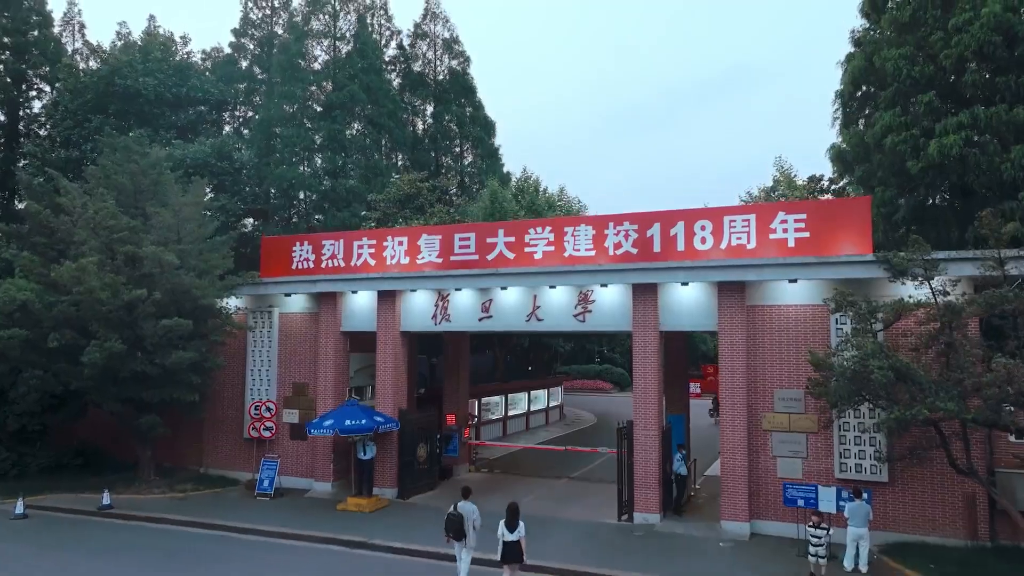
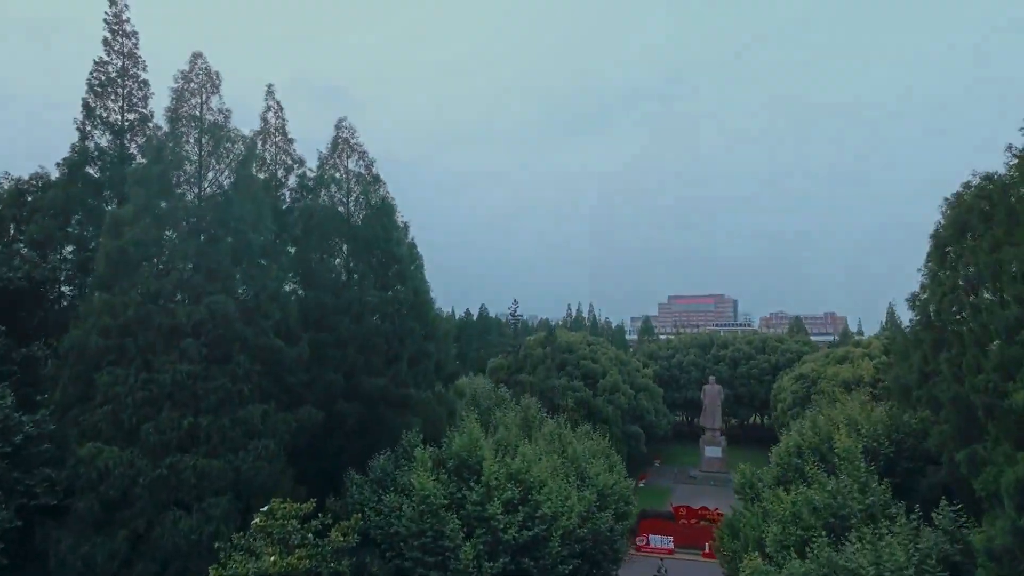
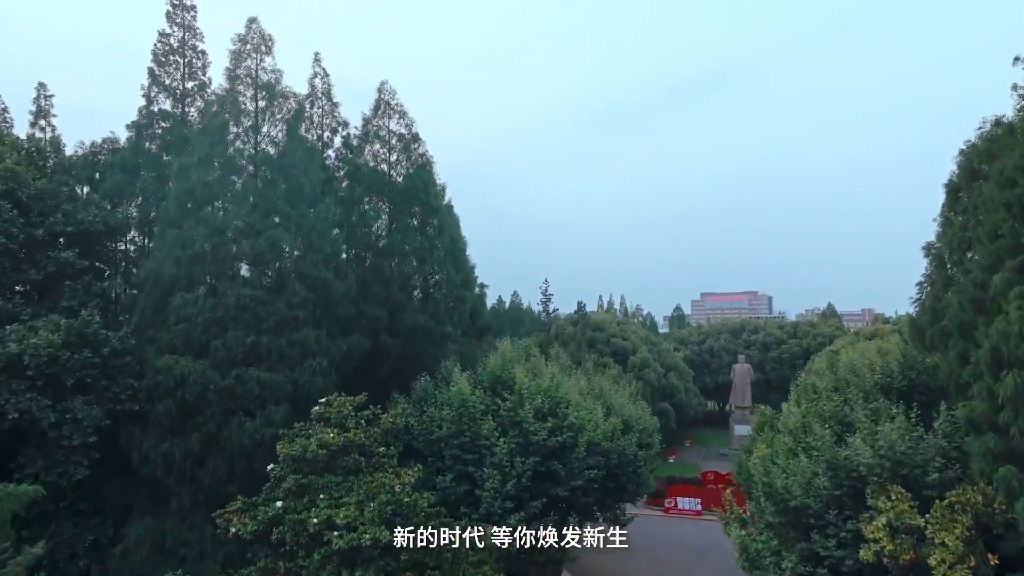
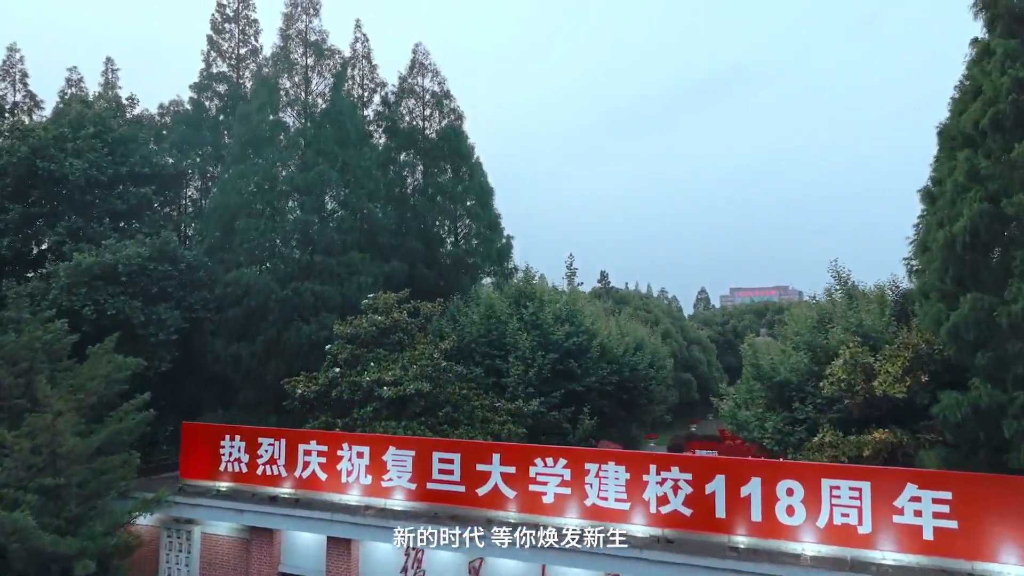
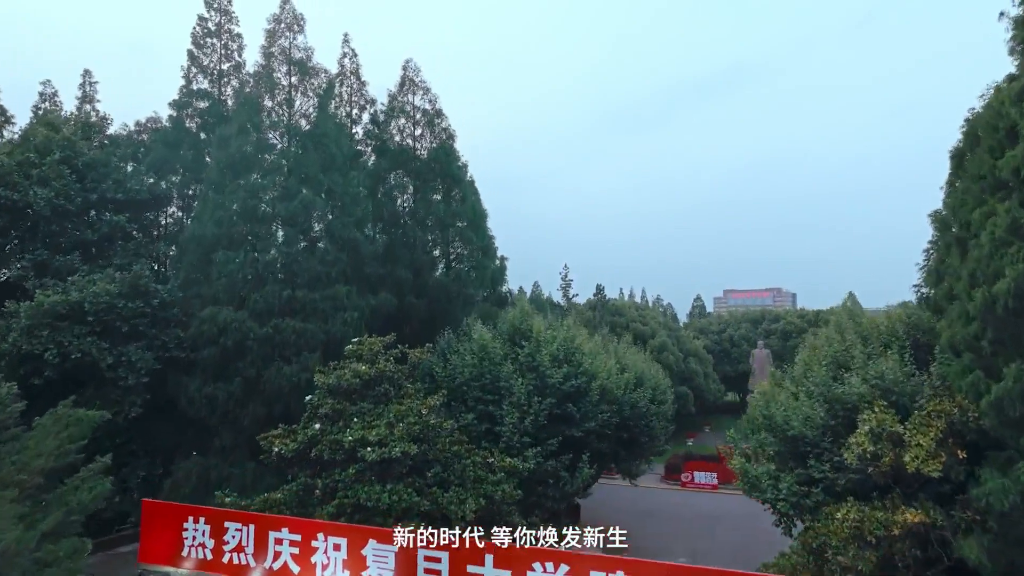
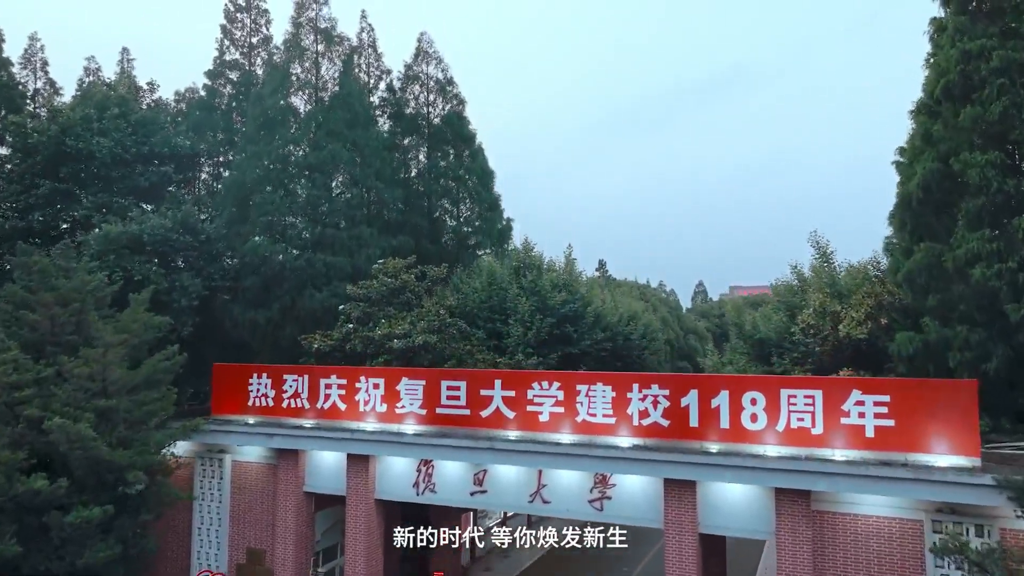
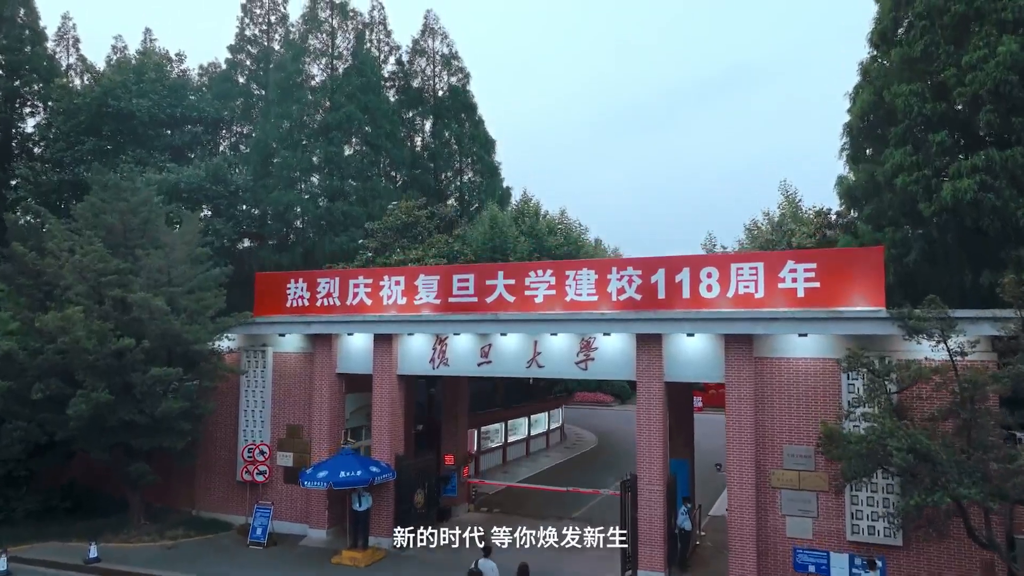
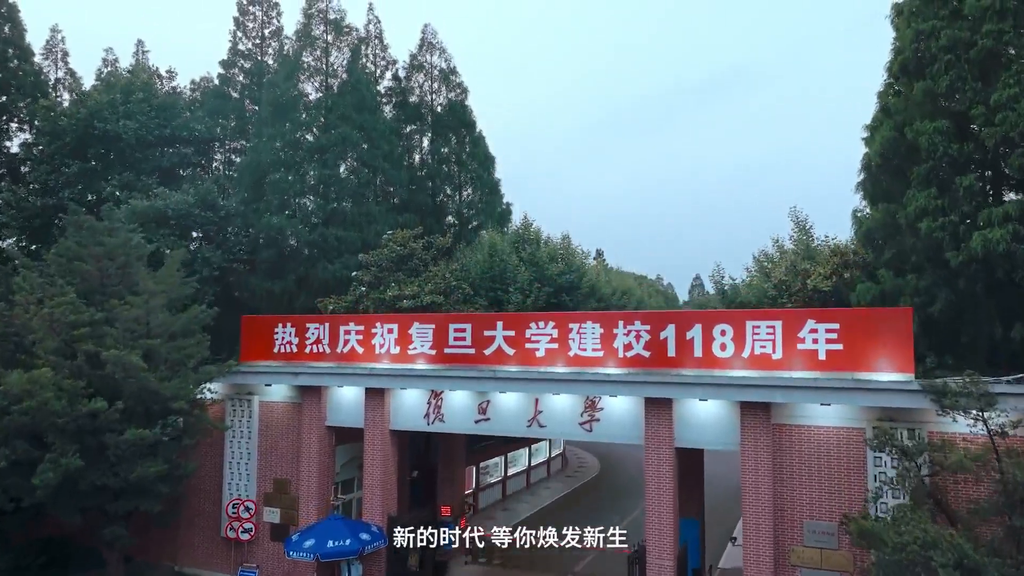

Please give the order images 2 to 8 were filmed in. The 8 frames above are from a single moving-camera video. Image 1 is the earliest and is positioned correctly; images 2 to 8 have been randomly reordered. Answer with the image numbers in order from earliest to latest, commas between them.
7, 8, 6, 4, 5, 3, 2
